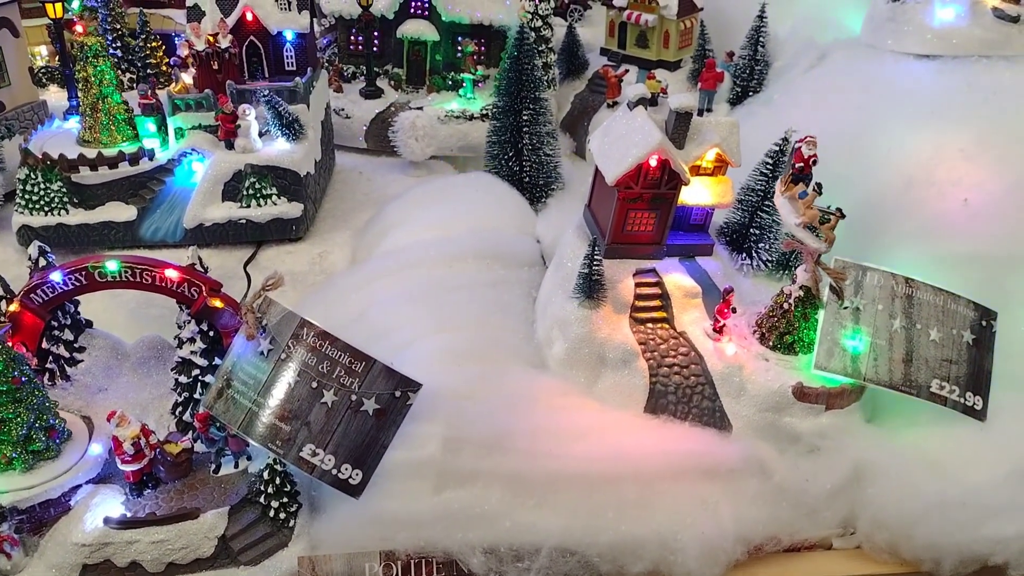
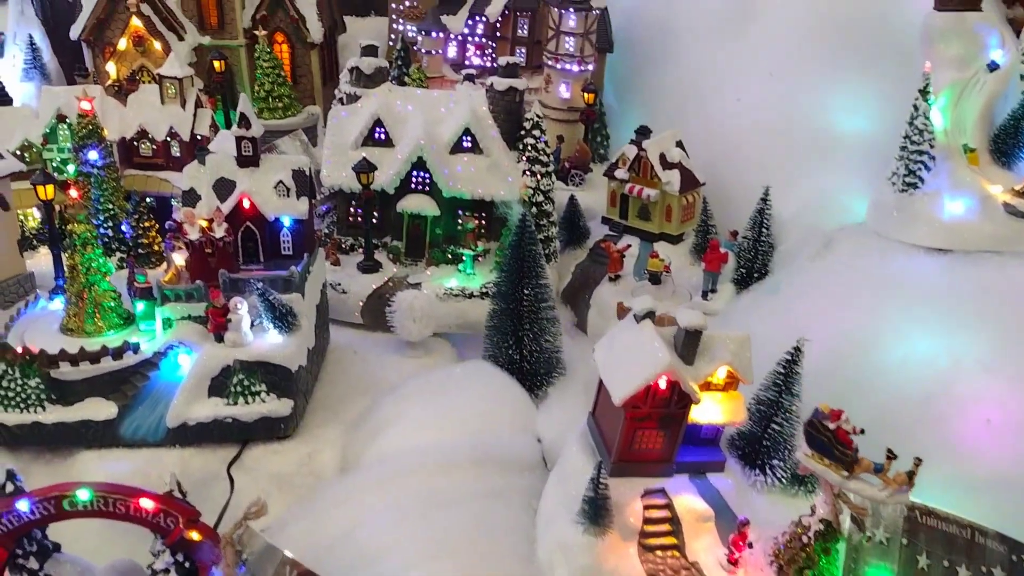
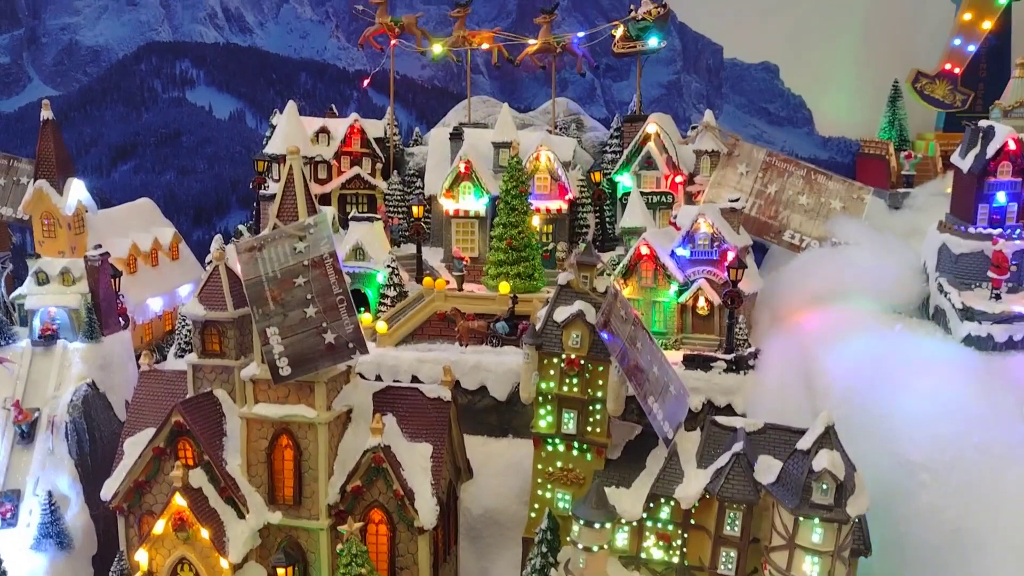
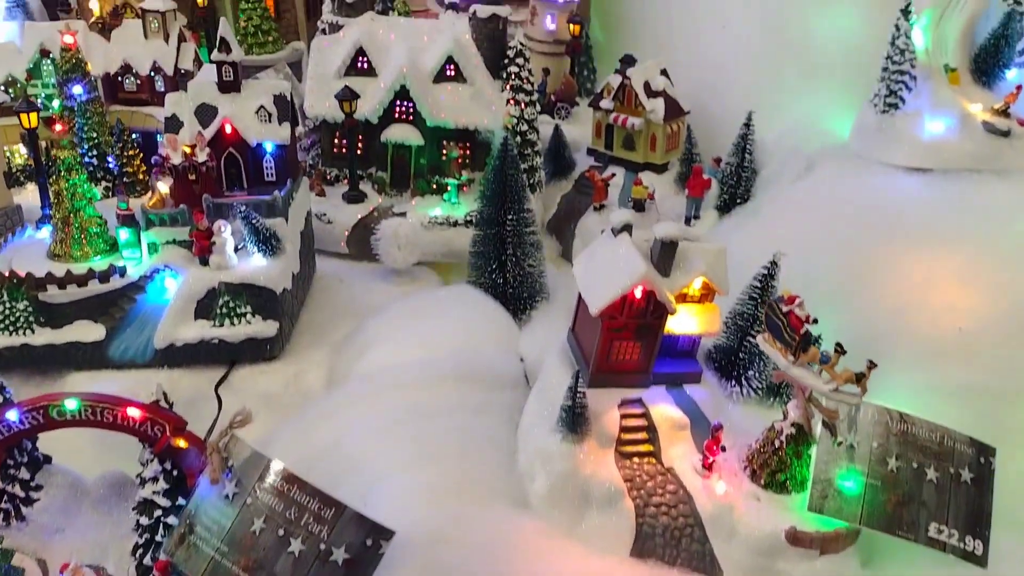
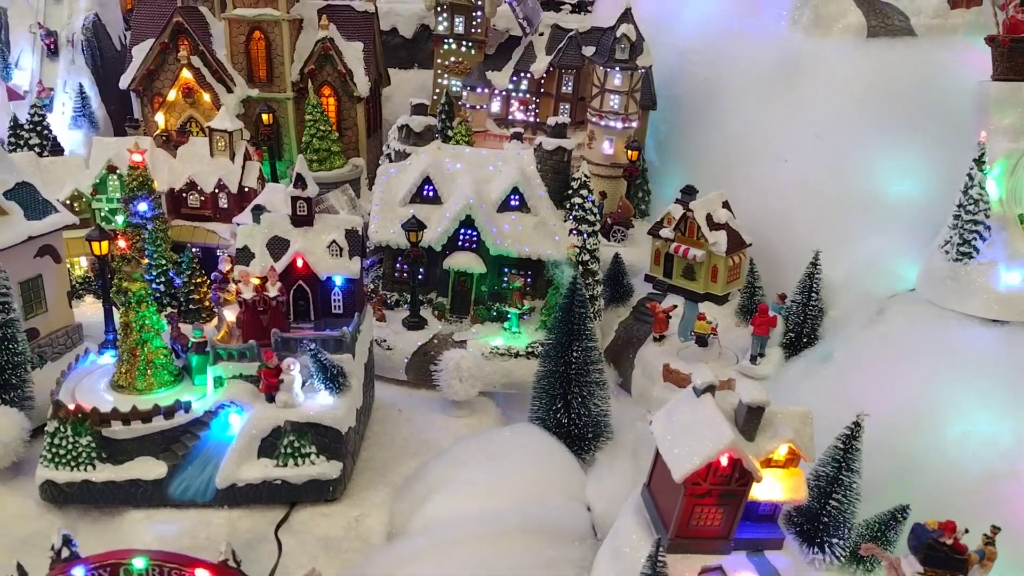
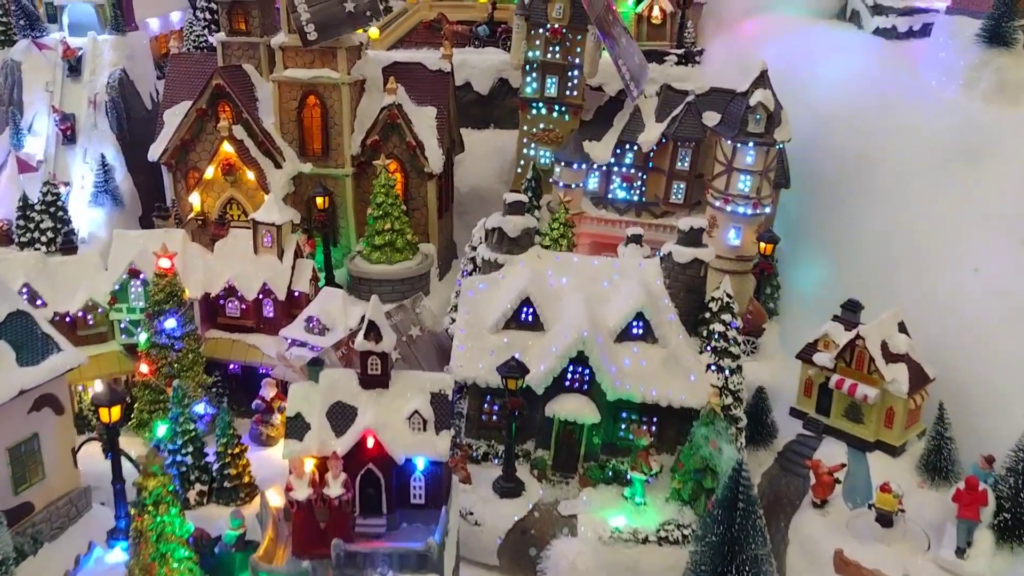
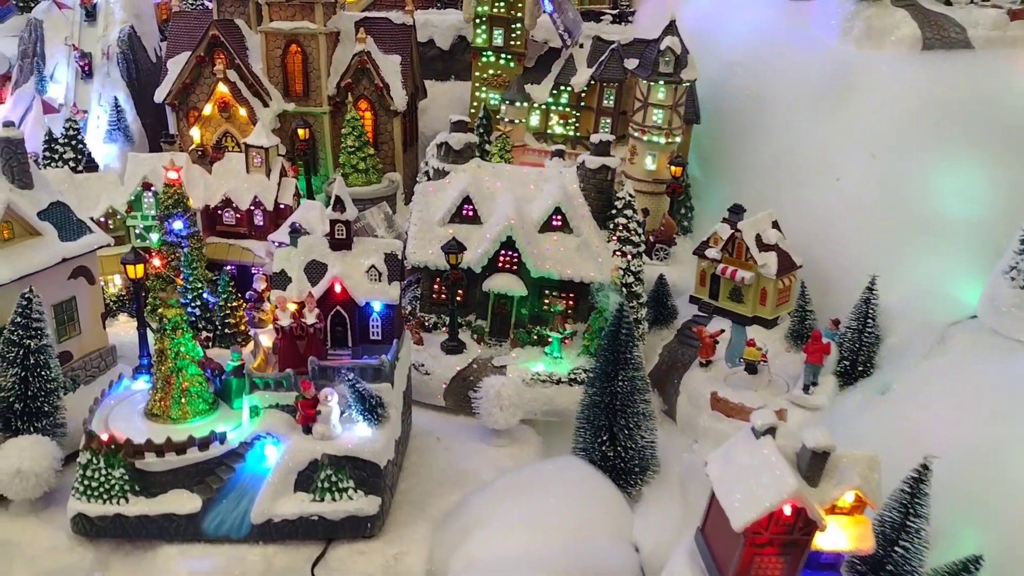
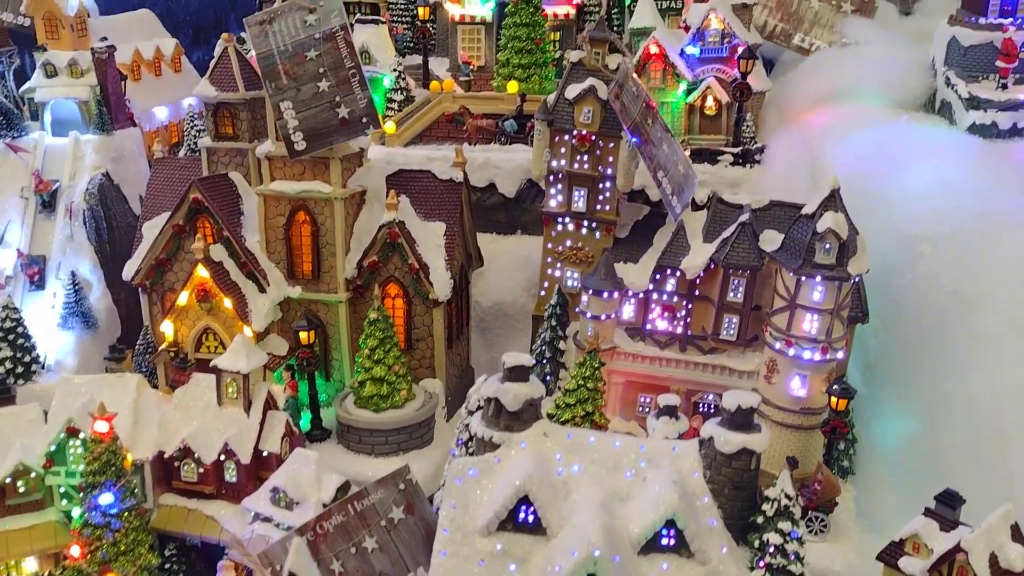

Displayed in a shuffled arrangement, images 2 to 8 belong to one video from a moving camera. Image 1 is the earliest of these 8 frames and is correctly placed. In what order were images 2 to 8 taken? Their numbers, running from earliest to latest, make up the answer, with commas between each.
4, 2, 5, 7, 6, 8, 3
